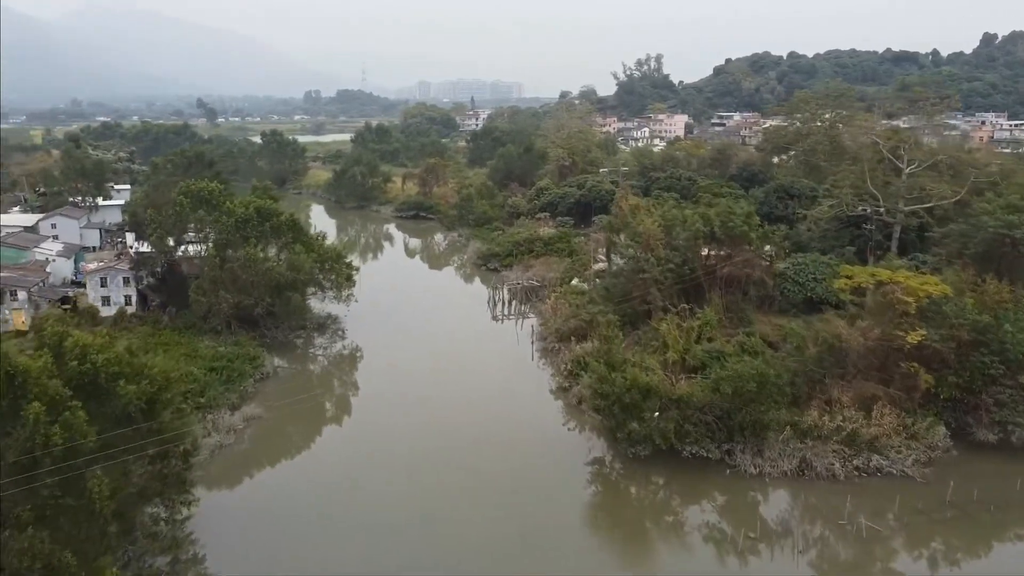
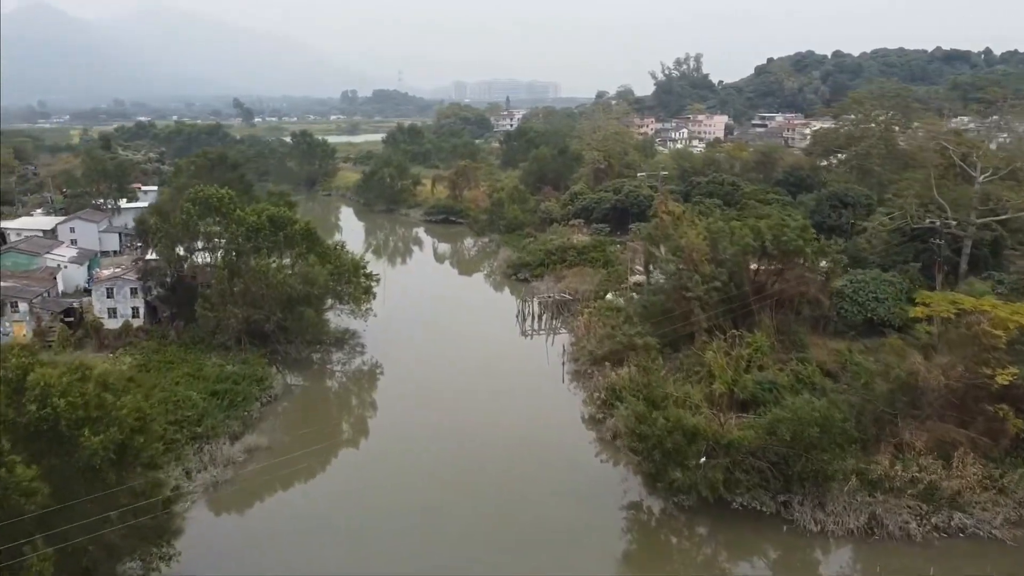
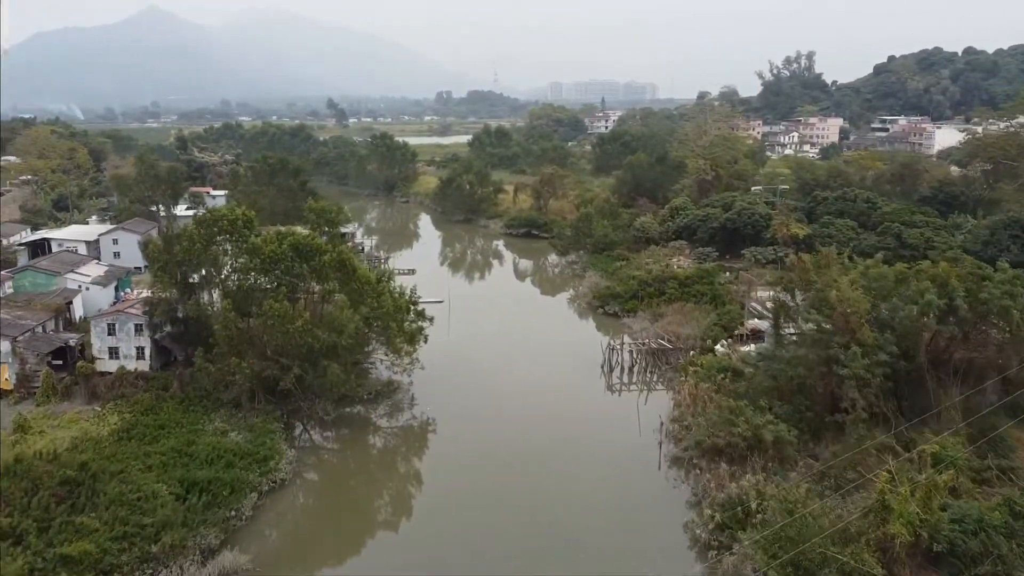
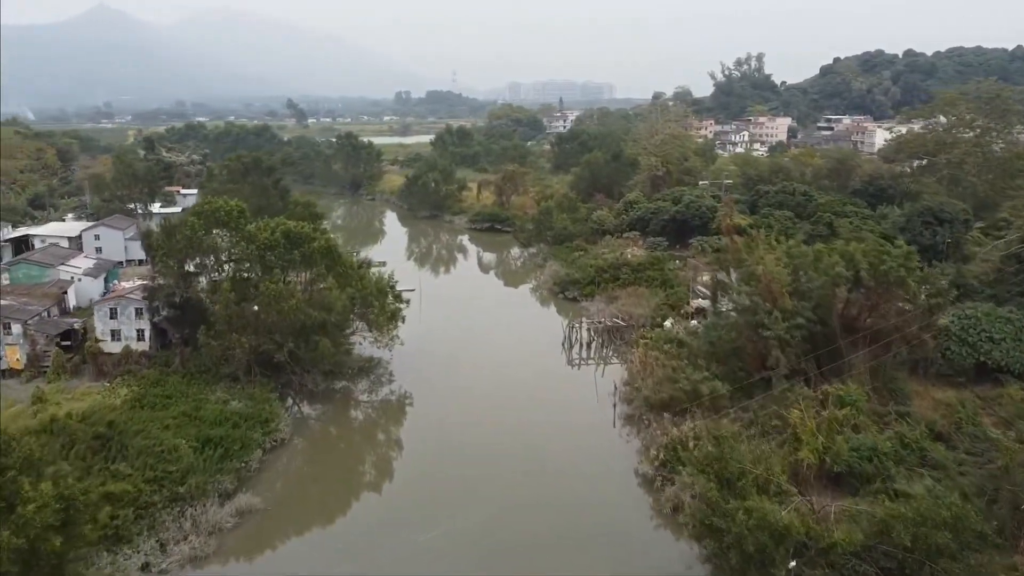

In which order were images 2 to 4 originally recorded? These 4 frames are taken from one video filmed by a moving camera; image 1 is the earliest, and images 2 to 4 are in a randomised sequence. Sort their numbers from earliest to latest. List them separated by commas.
2, 4, 3
